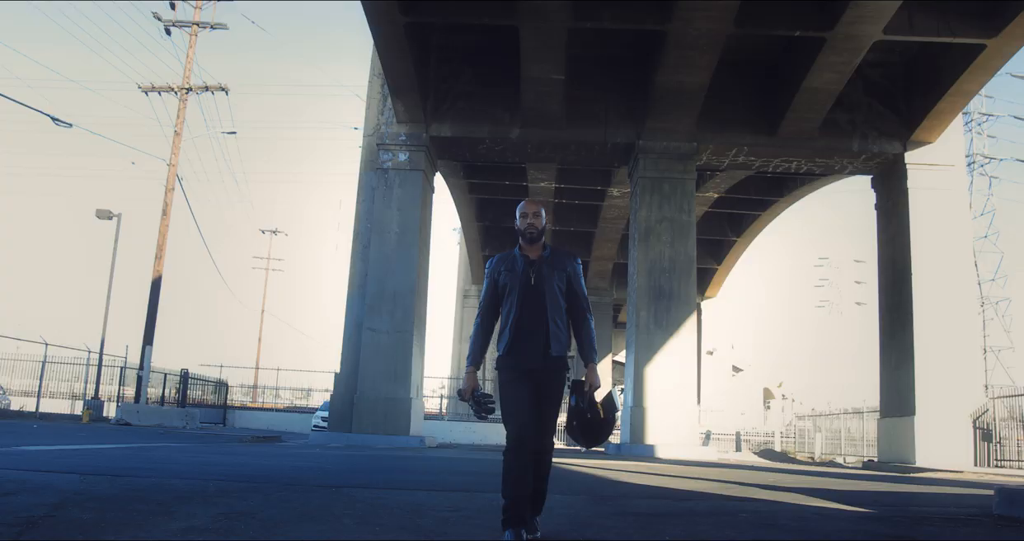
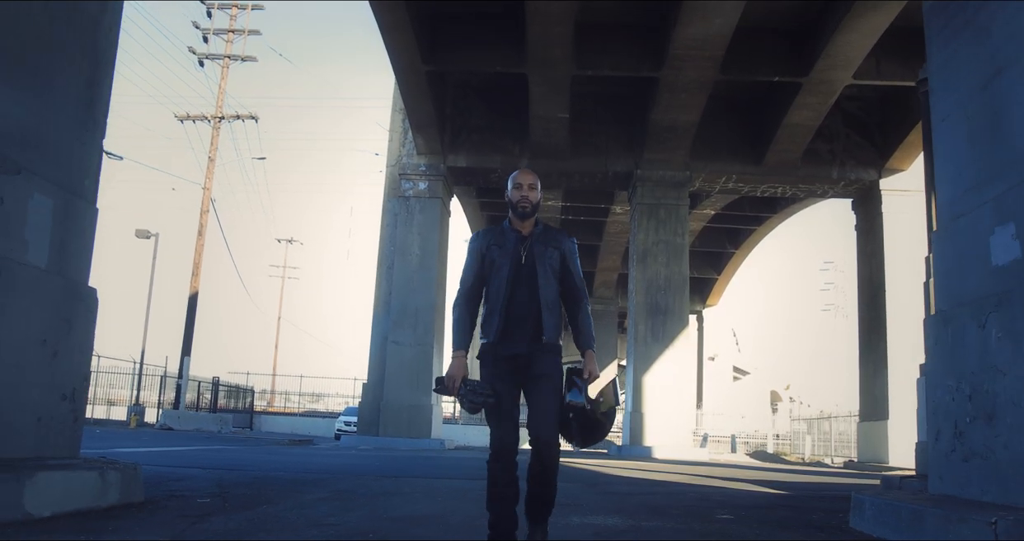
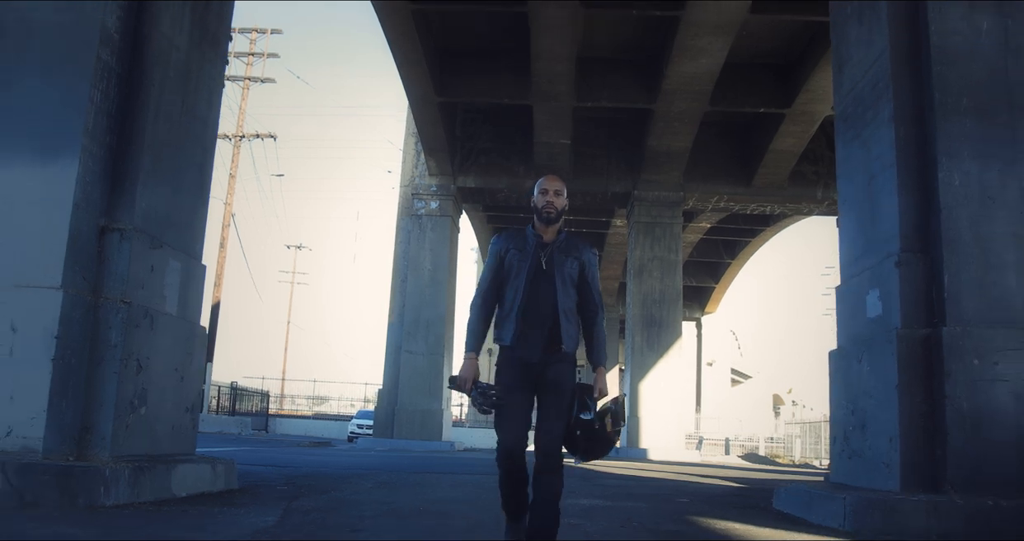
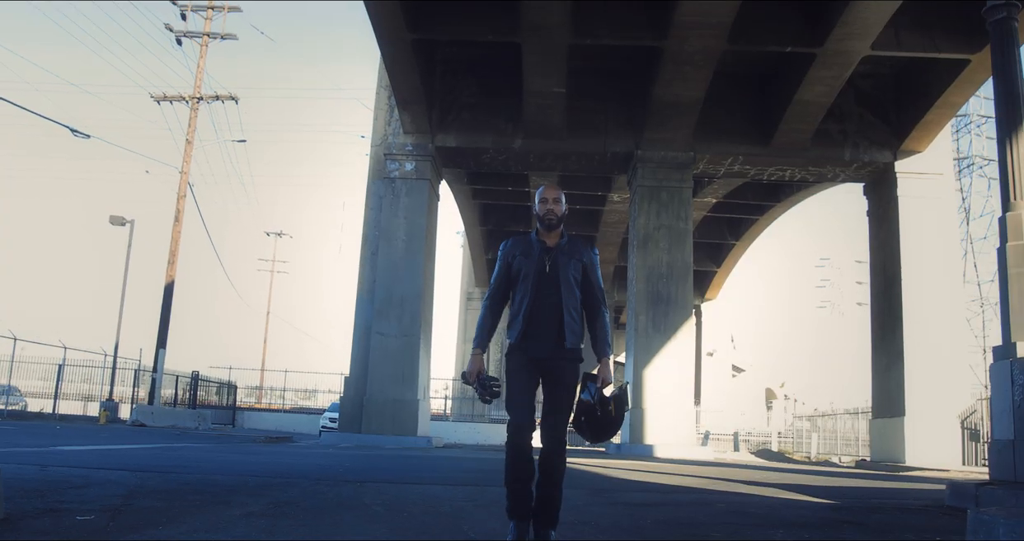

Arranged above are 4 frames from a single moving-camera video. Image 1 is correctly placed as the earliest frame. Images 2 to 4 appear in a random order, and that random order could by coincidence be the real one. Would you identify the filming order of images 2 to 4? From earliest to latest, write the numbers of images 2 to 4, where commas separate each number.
4, 2, 3
